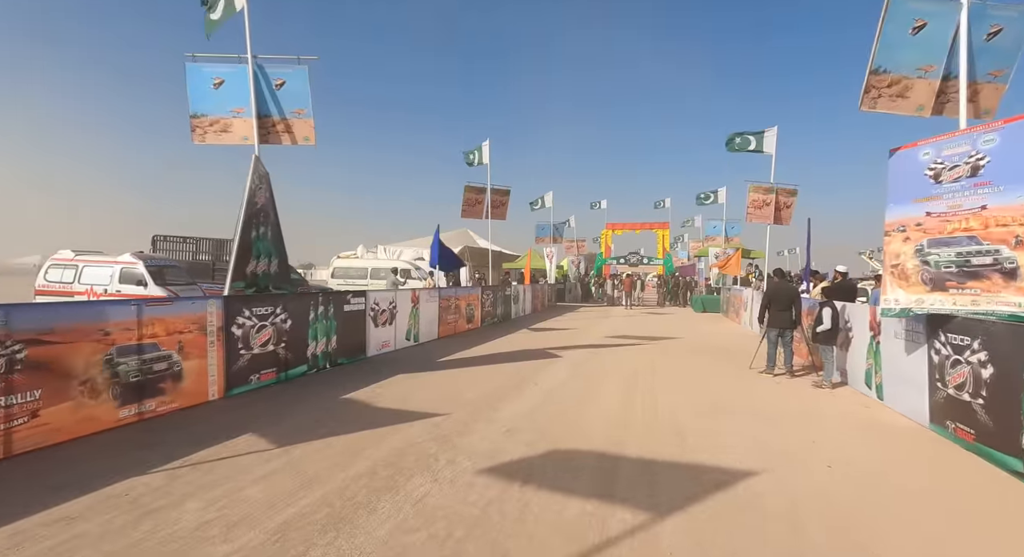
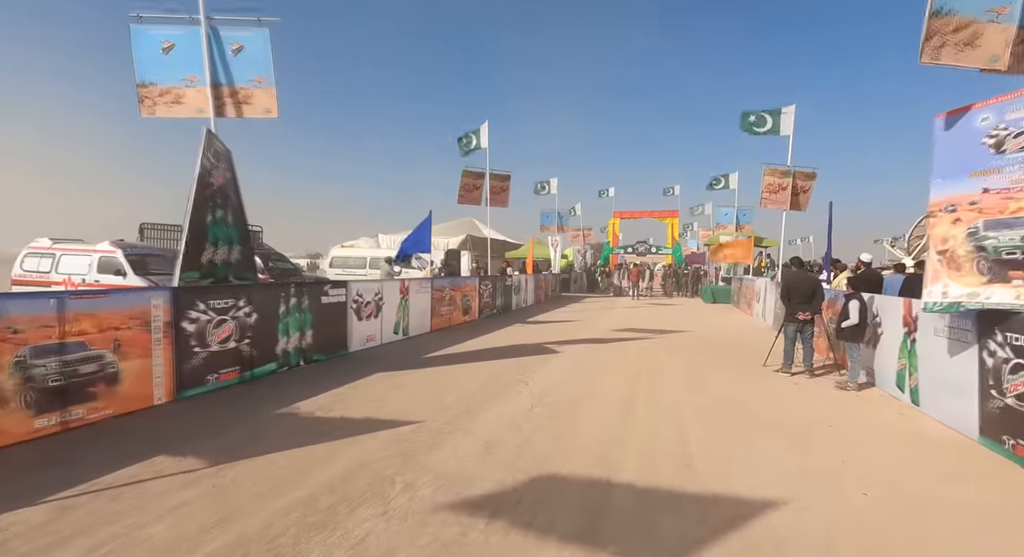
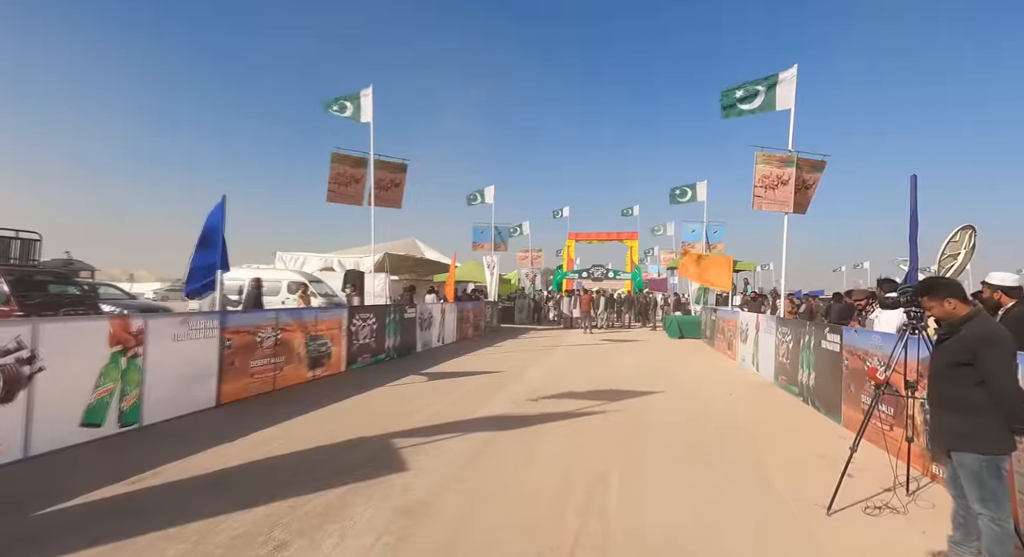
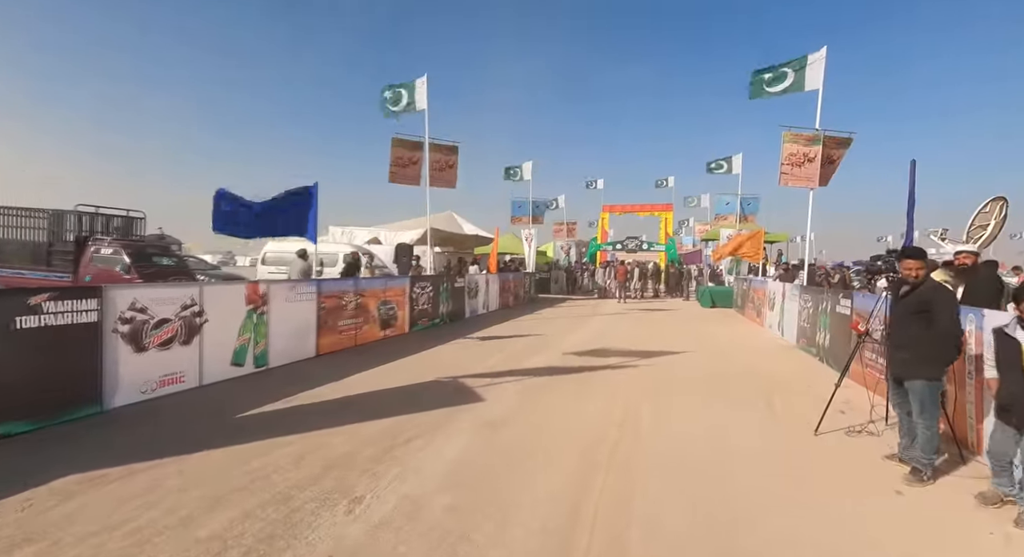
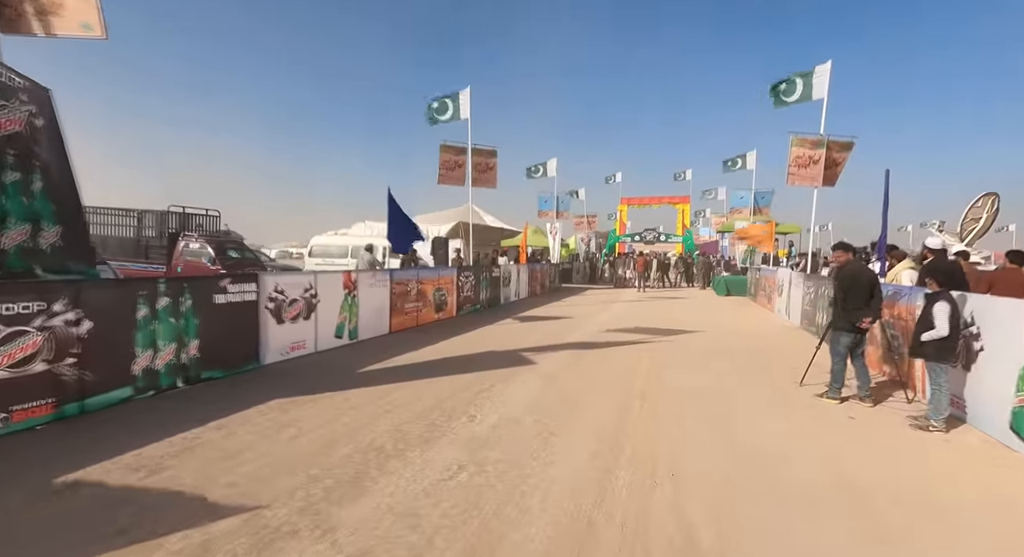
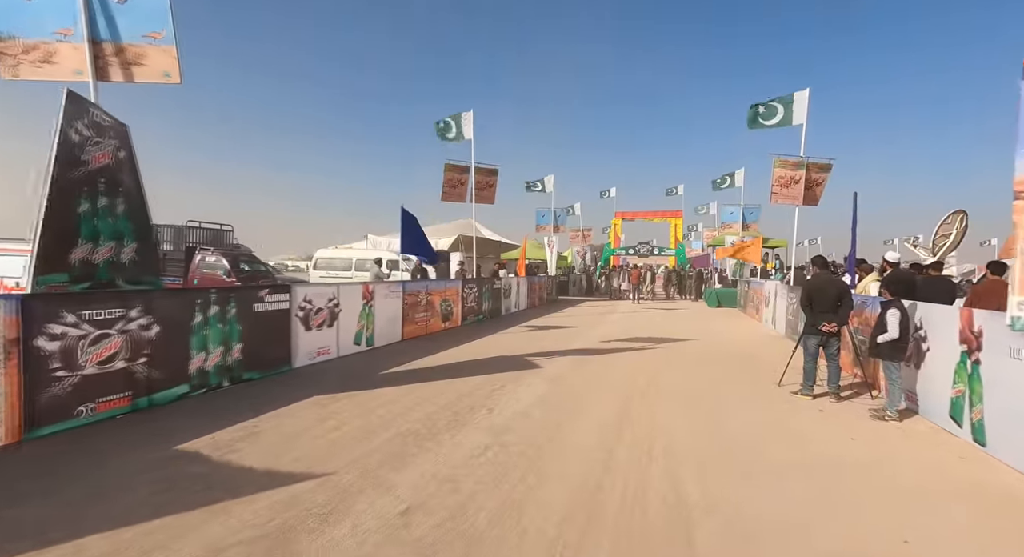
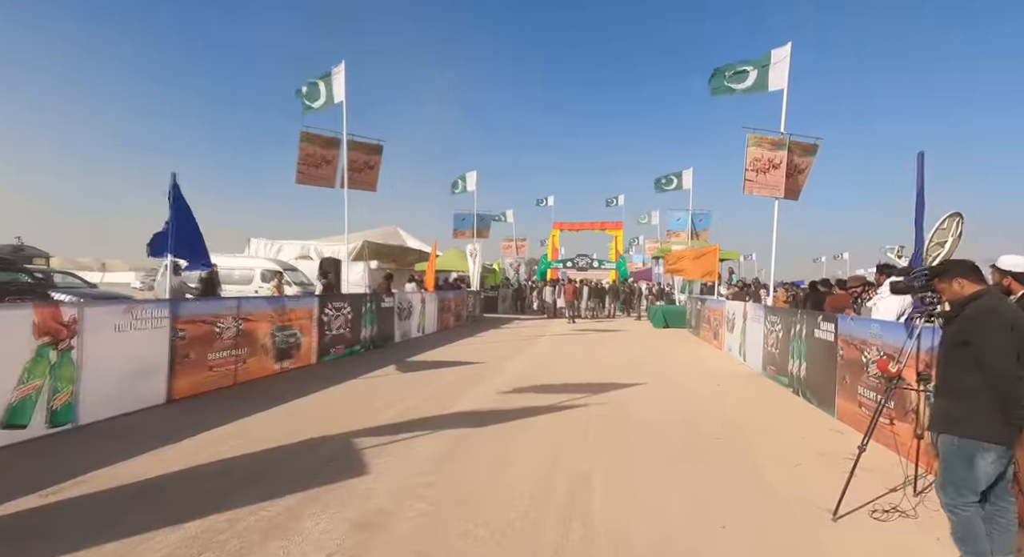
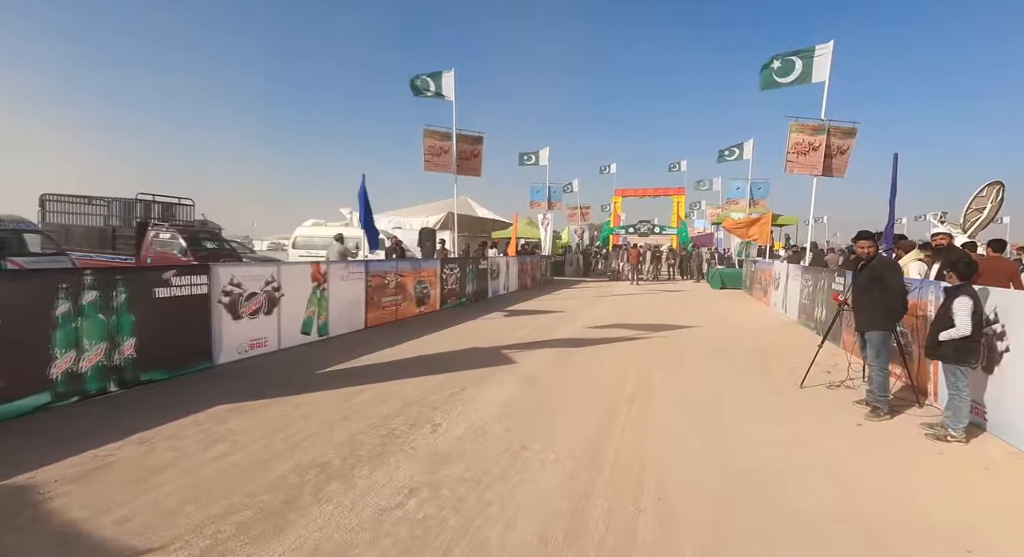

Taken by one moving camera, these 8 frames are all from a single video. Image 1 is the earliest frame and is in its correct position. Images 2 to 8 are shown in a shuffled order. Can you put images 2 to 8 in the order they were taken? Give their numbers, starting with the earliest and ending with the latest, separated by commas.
2, 6, 5, 8, 4, 3, 7
